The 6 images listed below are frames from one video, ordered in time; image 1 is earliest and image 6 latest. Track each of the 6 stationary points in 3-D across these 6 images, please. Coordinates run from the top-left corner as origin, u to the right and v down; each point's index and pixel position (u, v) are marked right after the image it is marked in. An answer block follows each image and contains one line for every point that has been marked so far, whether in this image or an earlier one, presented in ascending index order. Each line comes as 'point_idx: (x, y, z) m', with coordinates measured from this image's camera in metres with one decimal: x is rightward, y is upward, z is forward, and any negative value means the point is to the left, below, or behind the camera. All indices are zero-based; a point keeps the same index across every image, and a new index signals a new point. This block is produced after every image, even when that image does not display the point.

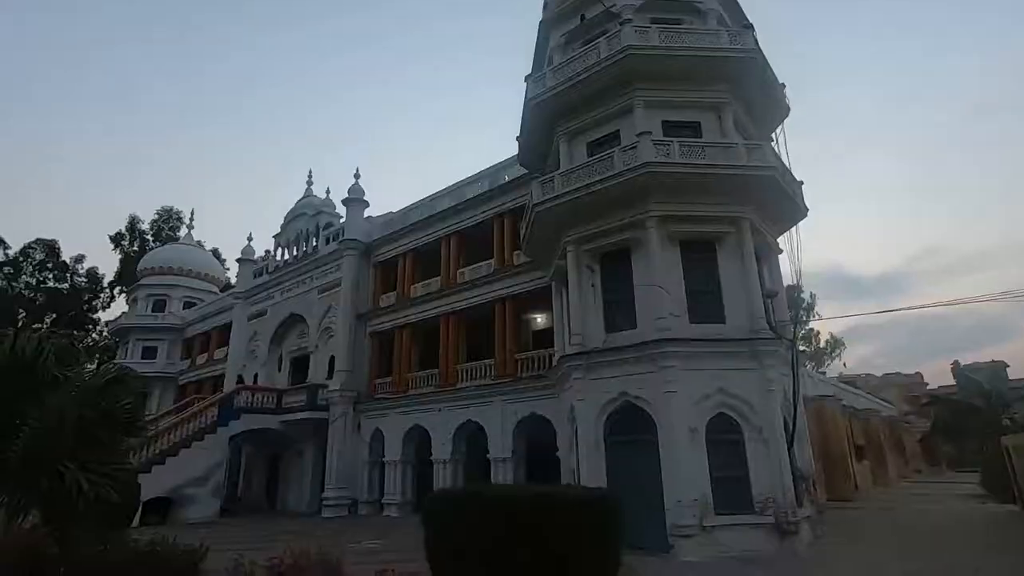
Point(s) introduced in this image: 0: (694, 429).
0: (+3.5, -2.7, +10.5) m
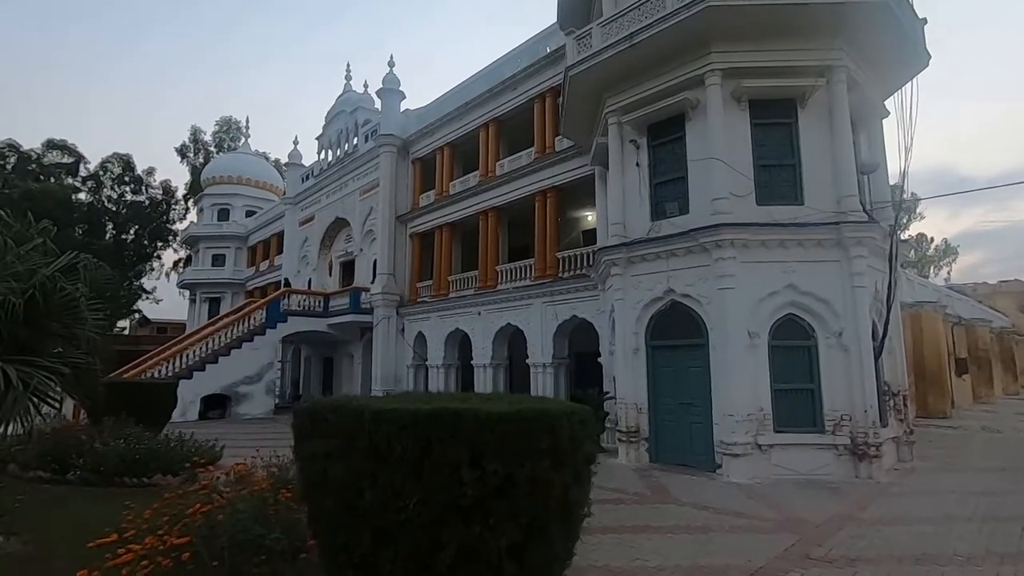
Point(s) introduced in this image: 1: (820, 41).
0: (+3.9, -0.7, +8.7) m
1: (+5.2, +4.2, +9.1) m
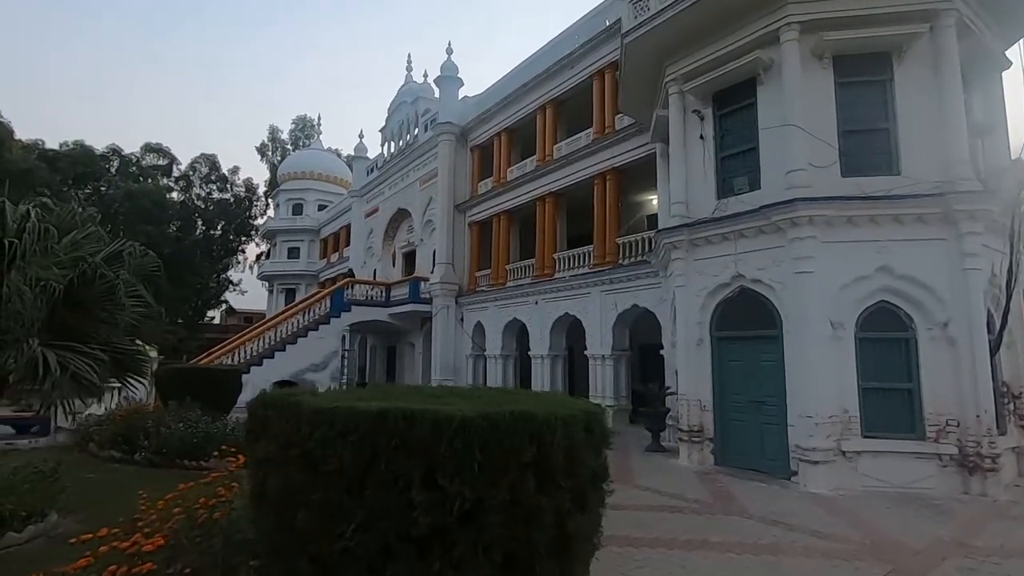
0: (+4.6, -0.5, +7.6) m
1: (+5.9, +4.4, +7.7) m
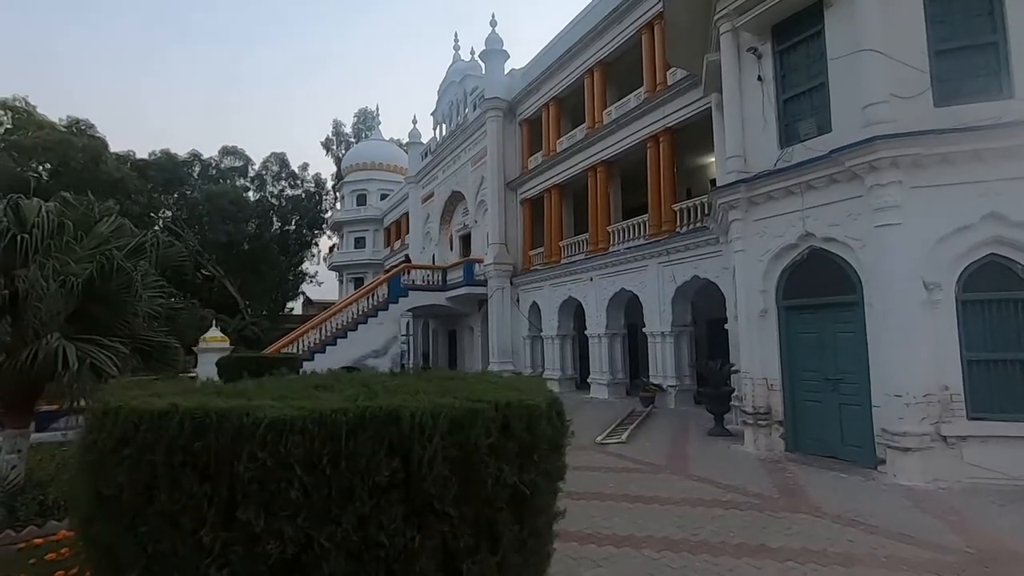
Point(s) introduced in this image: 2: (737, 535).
0: (+4.9, +0.1, +6.3) m
1: (+6.1, +5.0, +6.2) m
2: (+2.0, -2.2, +4.7) m
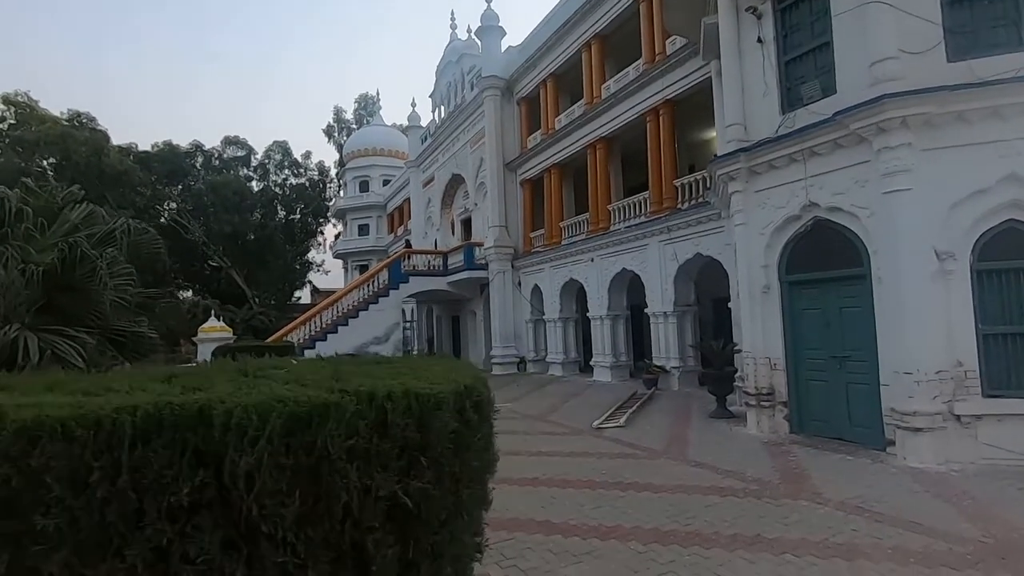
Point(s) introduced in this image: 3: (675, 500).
0: (+4.7, +0.4, +5.9) m
1: (+5.8, +5.4, +5.6) m
2: (+1.8, -1.9, +4.4) m
3: (+1.5, -2.0, +5.1) m
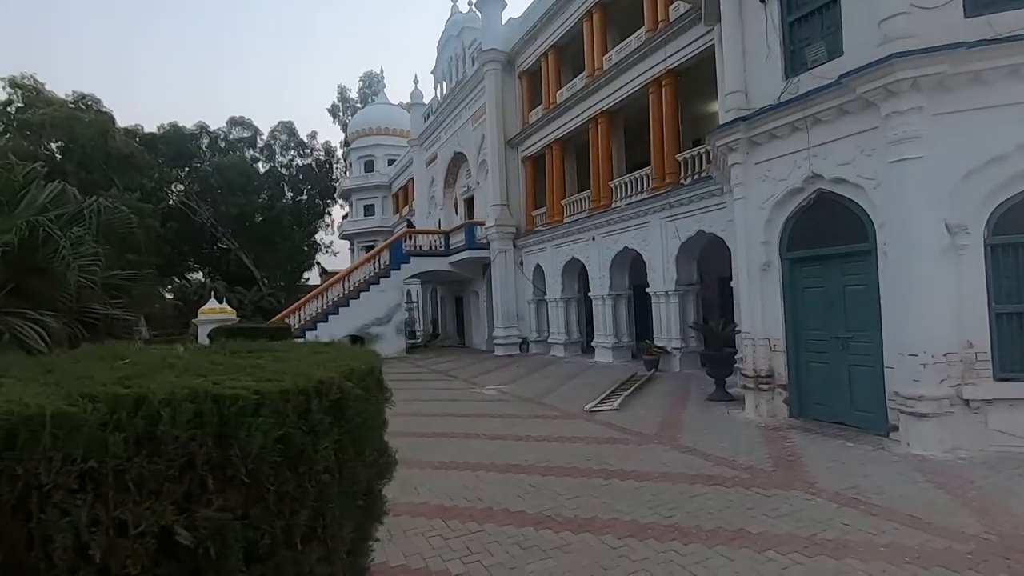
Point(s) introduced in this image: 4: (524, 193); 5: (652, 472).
0: (+4.5, +0.6, +5.5) m
1: (+5.5, +5.6, +5.0) m
2: (+1.6, -1.8, +4.1) m
3: (+1.3, -1.8, +4.8) m
4: (+0.4, +3.3, +18.5) m
5: (+1.4, -1.8, +5.3) m
